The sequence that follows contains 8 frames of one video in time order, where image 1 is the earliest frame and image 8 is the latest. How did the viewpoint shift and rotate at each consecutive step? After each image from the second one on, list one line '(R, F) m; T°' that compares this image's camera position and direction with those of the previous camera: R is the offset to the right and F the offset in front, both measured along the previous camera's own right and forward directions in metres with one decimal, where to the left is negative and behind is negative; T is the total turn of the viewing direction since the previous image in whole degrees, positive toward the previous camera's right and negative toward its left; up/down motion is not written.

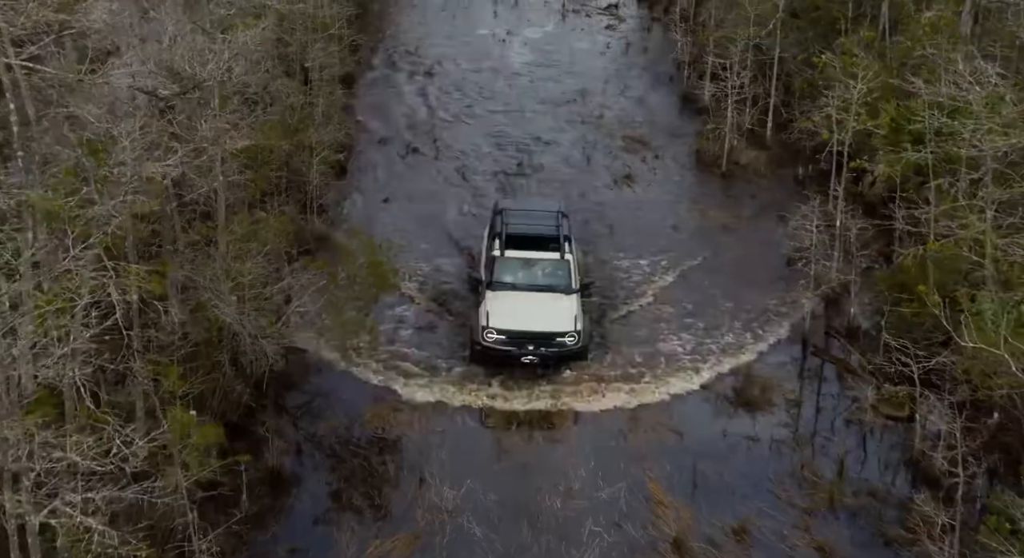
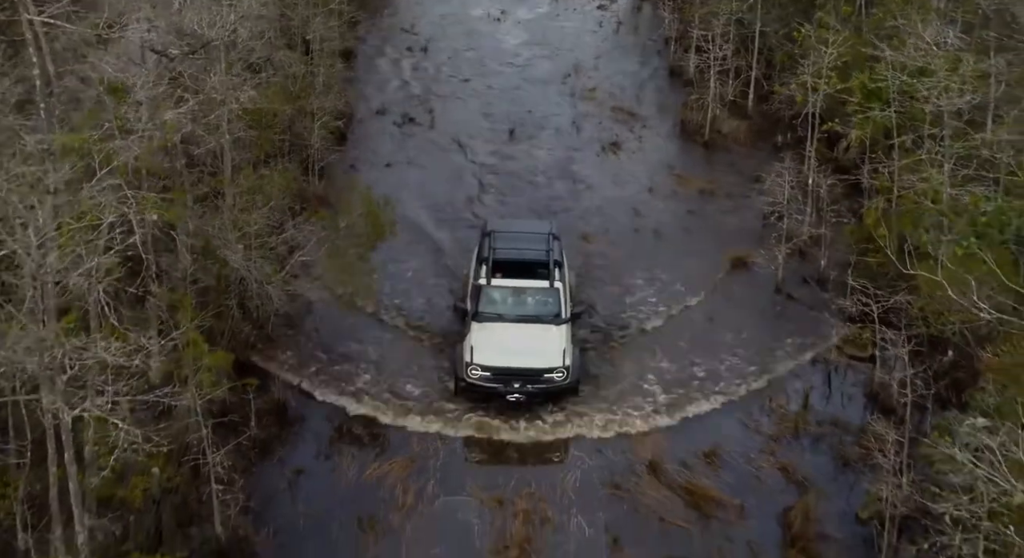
(+0.2, -1.3) m; 0°
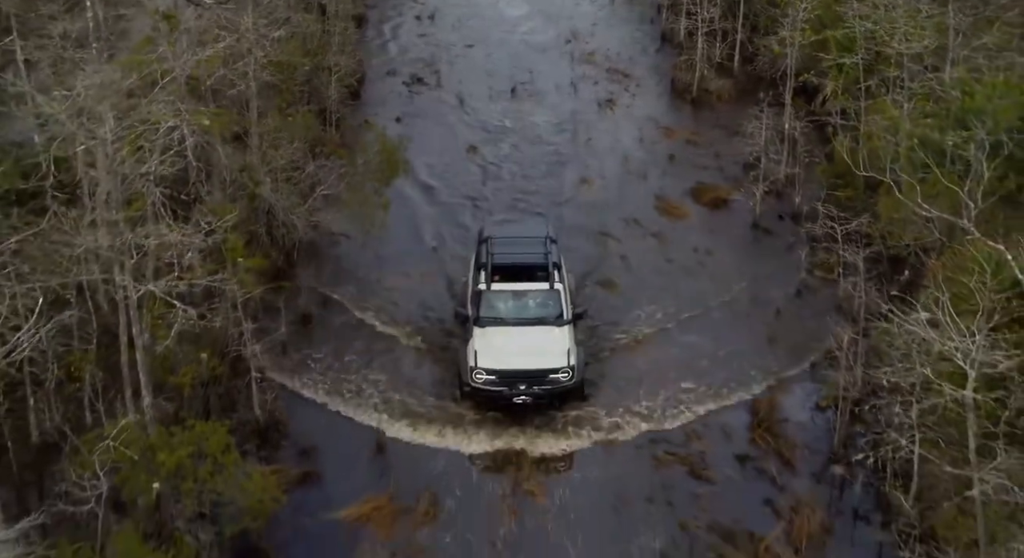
(0.0, -2.1) m; 0°
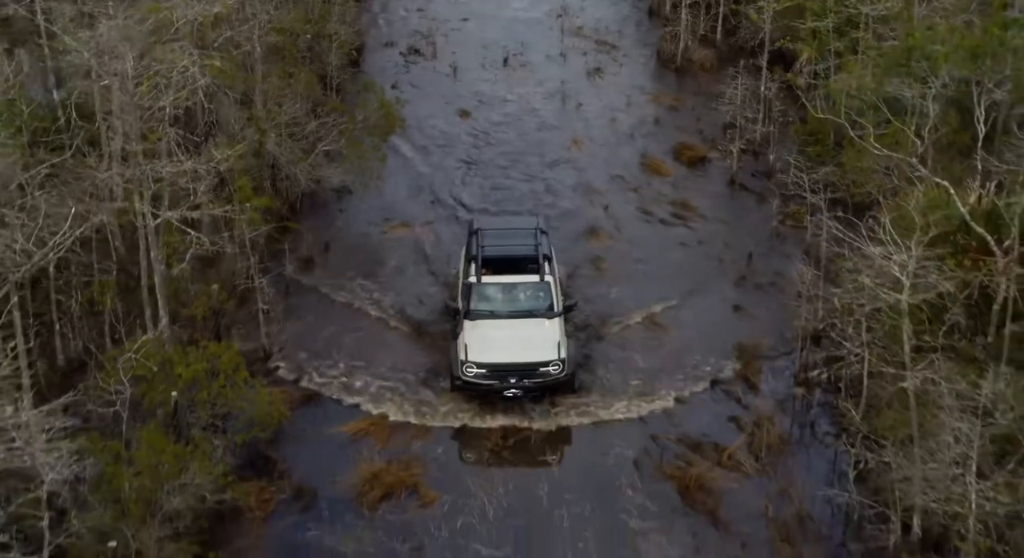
(+0.2, -1.4) m; 0°
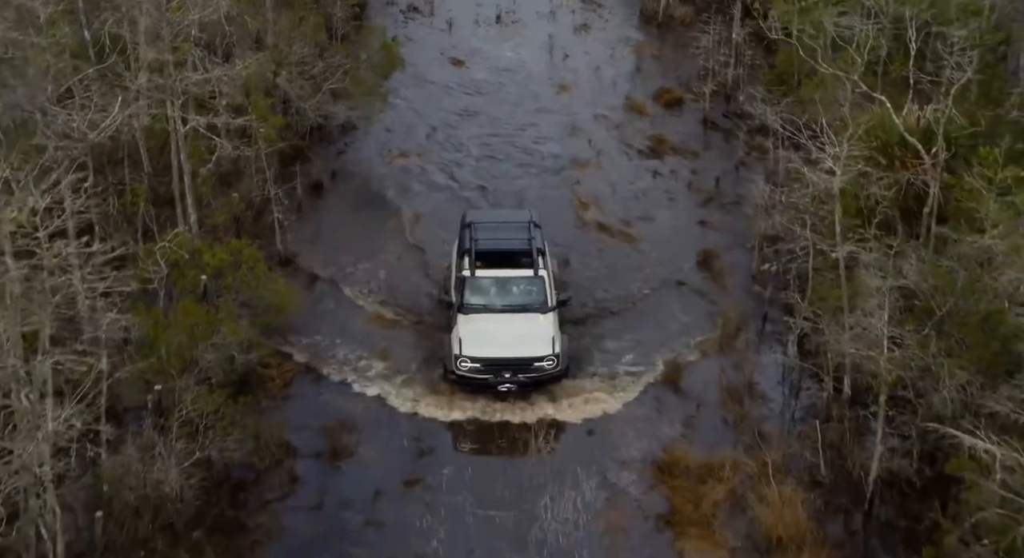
(+0.1, -2.2) m; 0°
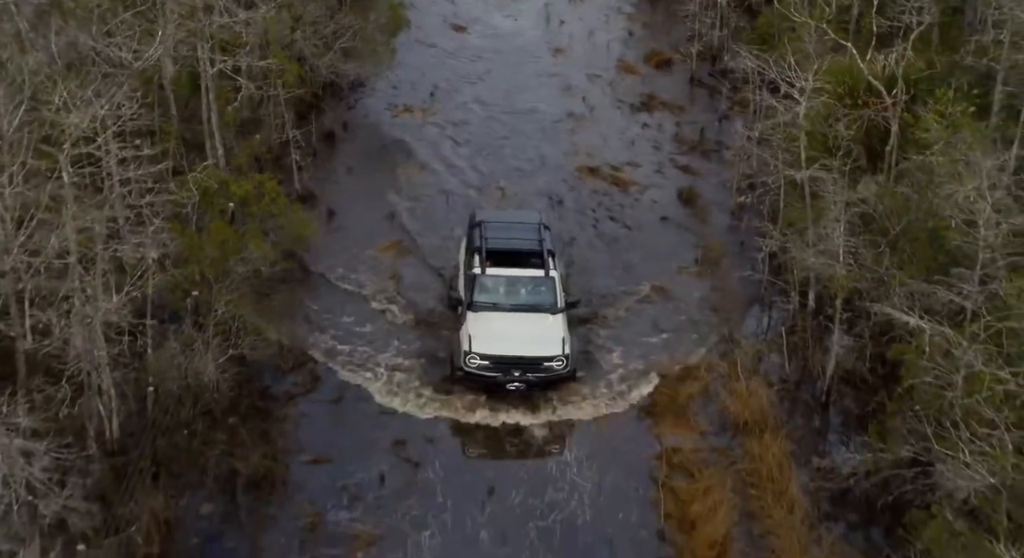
(0.0, -1.8) m; 0°
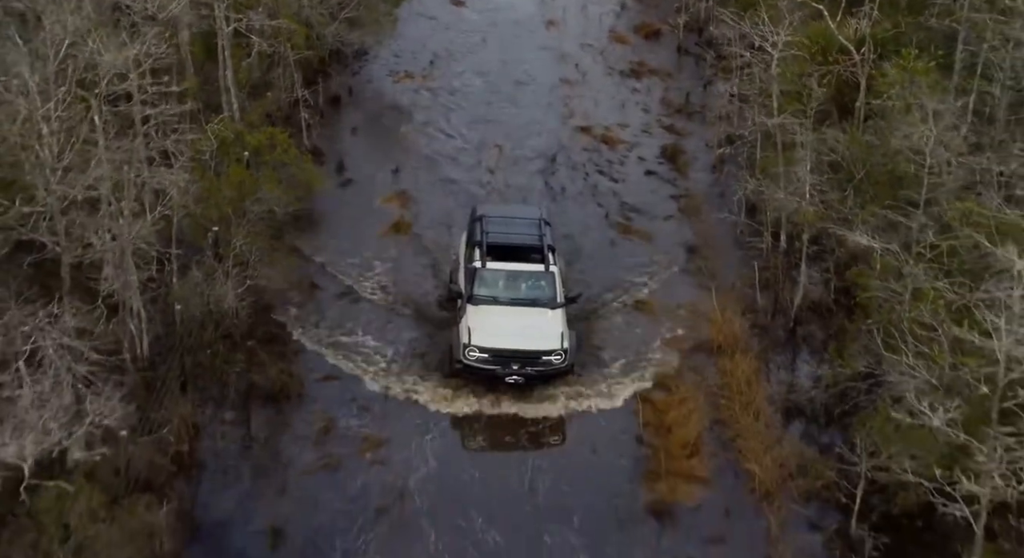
(+0.1, -1.5) m; 0°
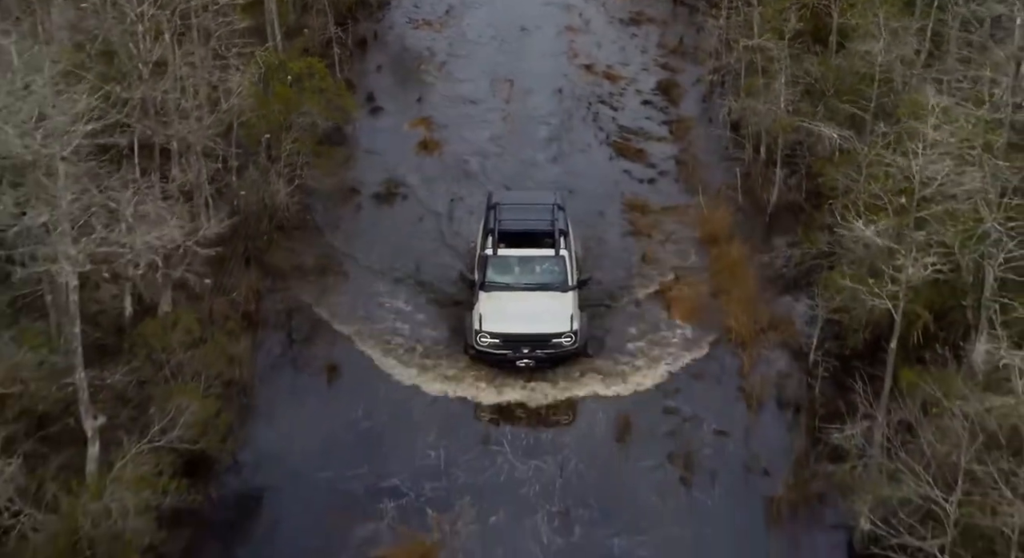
(-0.2, -2.7) m; 0°
